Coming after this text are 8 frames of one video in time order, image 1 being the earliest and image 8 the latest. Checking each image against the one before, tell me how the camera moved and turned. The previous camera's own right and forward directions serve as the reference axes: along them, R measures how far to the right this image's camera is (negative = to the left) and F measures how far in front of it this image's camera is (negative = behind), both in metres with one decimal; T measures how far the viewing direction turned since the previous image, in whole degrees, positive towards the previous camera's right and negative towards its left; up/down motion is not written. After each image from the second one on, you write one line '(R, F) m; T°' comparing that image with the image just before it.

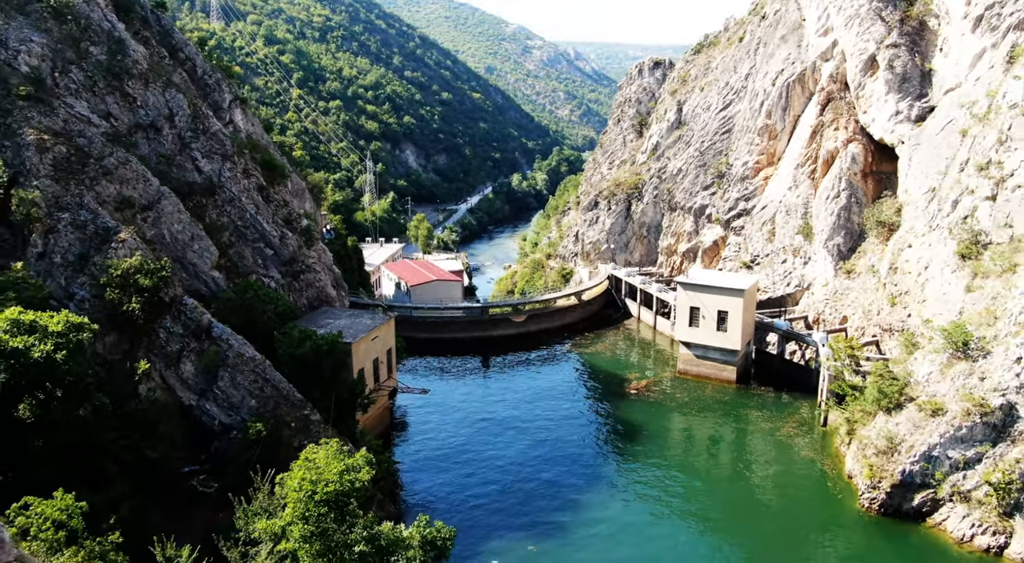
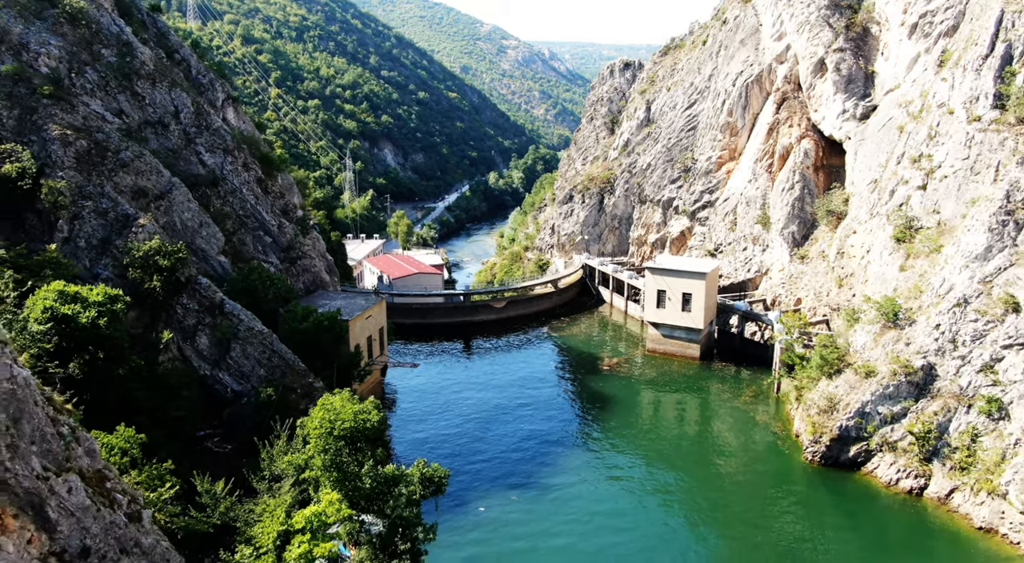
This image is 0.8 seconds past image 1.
(-0.3, -3.4) m; +2°
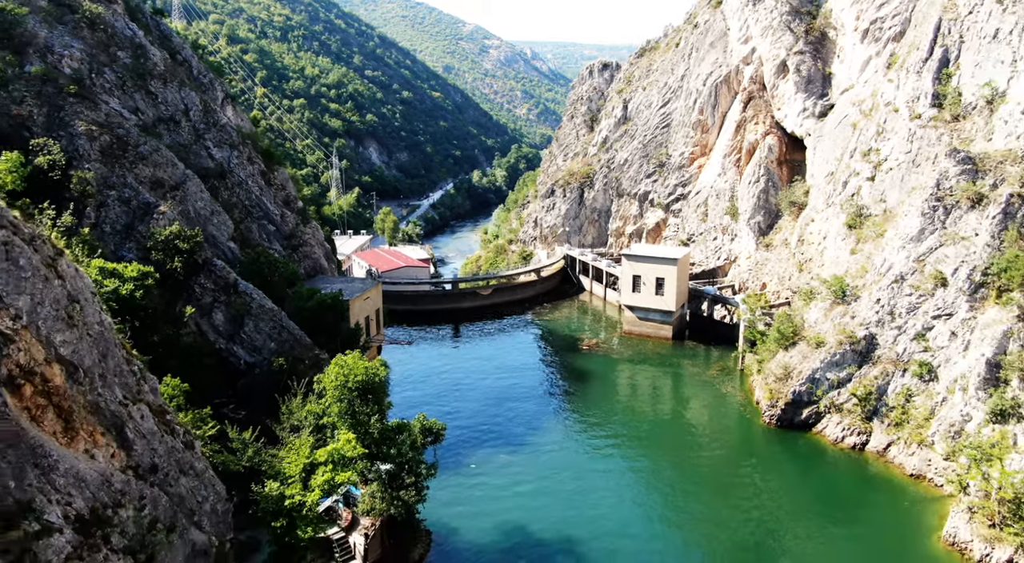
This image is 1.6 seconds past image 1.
(-0.2, -3.4) m; +1°
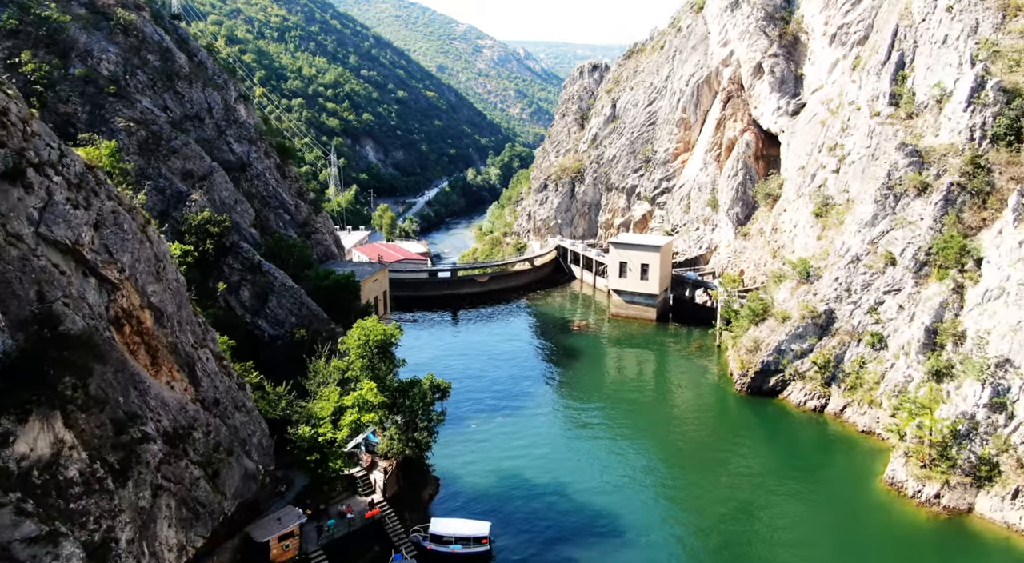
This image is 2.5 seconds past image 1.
(-0.2, -3.9) m; +1°
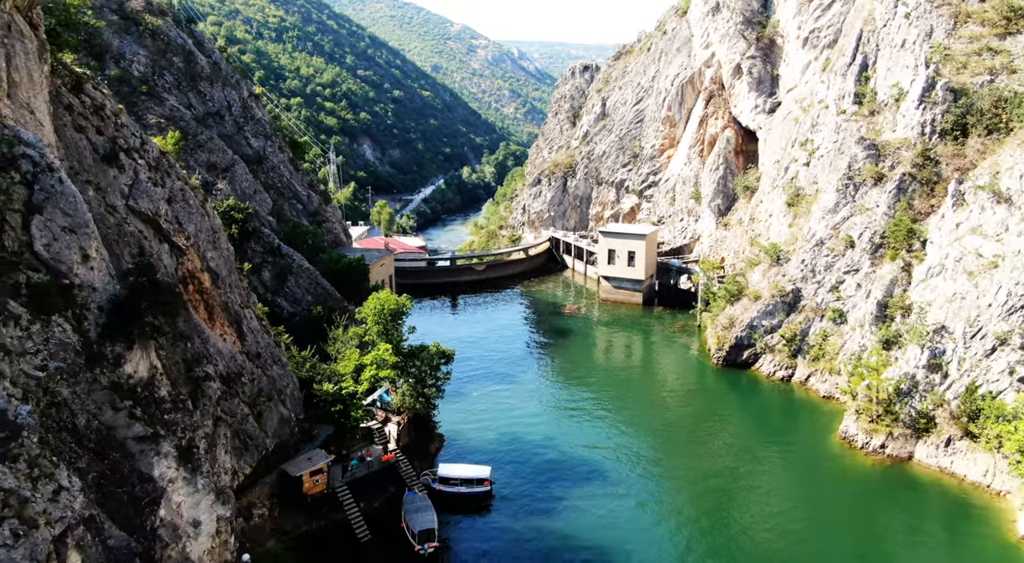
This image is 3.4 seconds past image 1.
(-0.1, -3.9) m; 0°
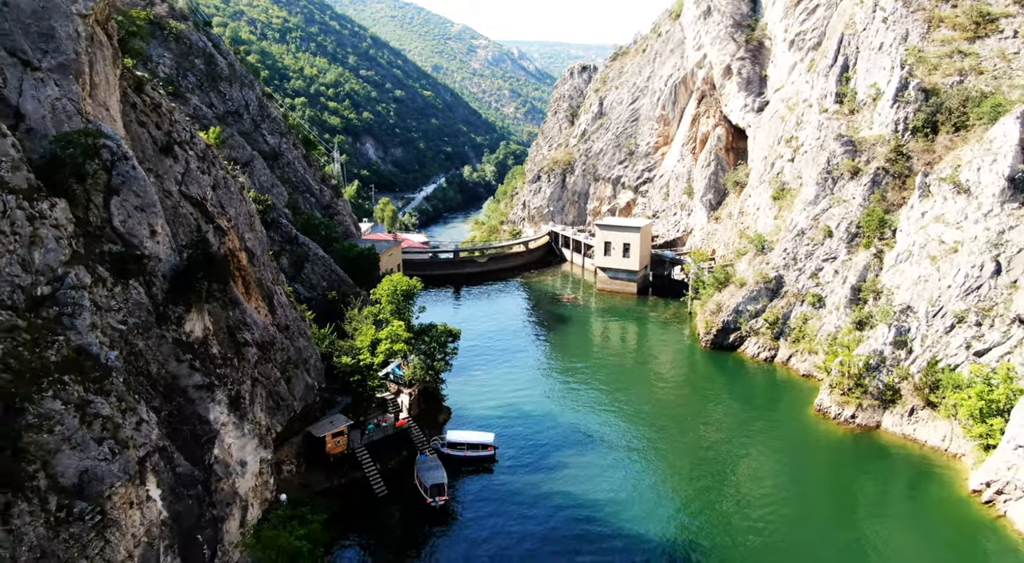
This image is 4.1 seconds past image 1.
(-0.1, -3.0) m; 0°
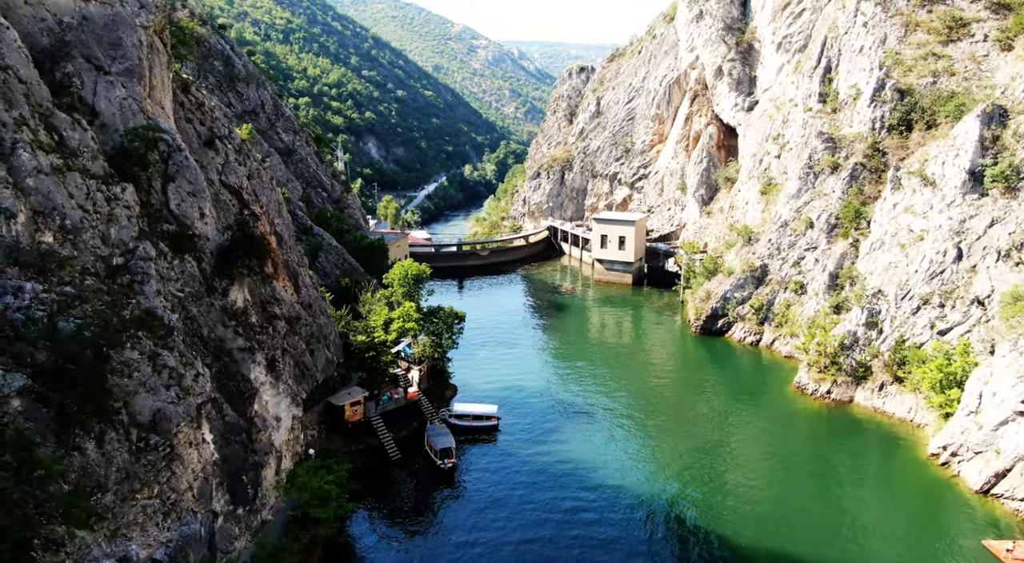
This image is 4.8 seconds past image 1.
(-0.1, -3.0) m; 0°
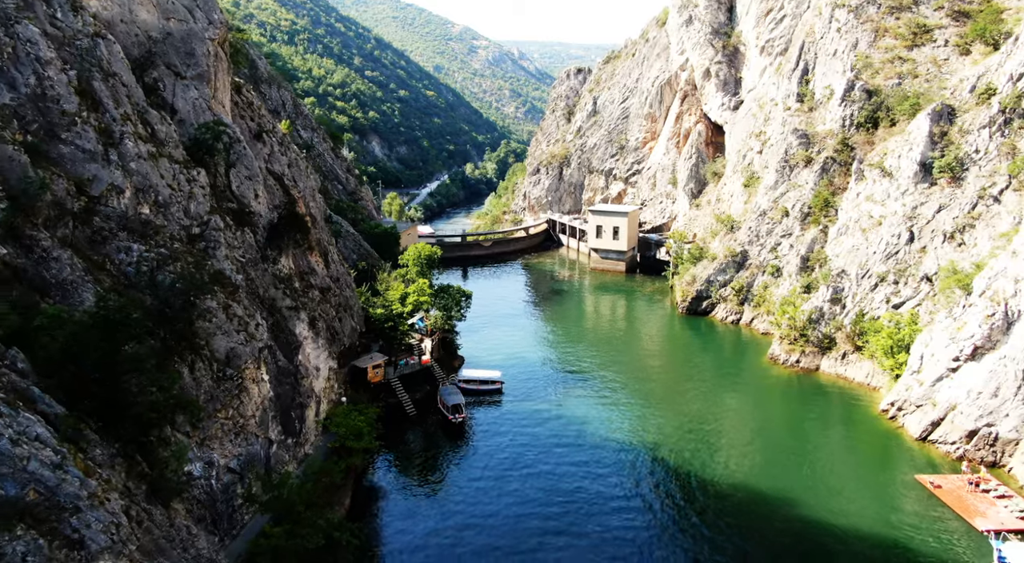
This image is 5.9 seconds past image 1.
(-0.1, -4.6) m; 0°
